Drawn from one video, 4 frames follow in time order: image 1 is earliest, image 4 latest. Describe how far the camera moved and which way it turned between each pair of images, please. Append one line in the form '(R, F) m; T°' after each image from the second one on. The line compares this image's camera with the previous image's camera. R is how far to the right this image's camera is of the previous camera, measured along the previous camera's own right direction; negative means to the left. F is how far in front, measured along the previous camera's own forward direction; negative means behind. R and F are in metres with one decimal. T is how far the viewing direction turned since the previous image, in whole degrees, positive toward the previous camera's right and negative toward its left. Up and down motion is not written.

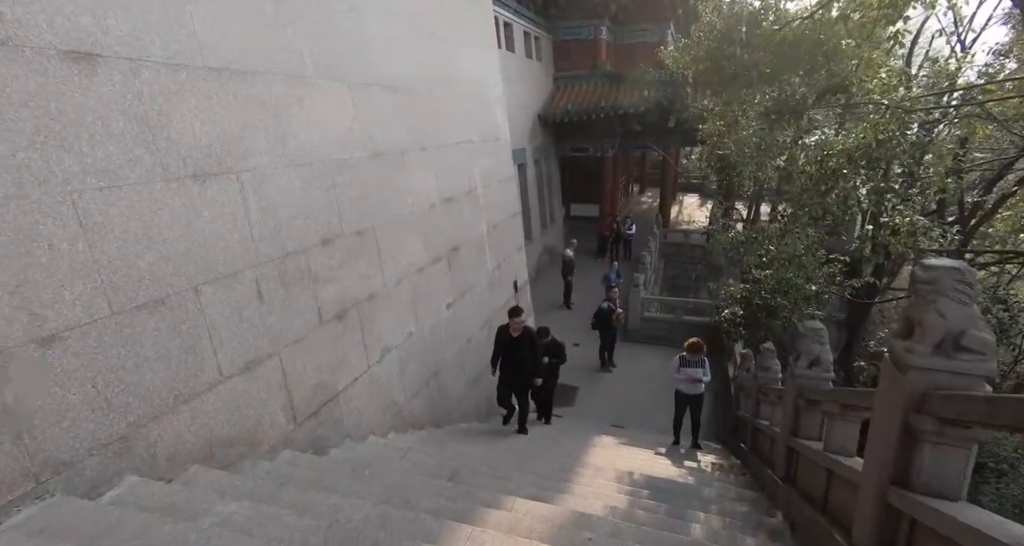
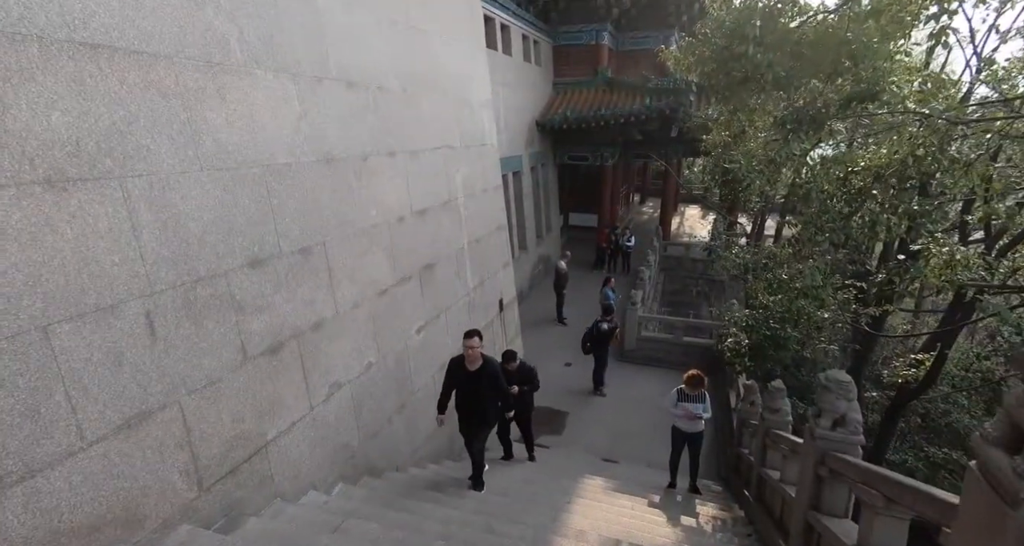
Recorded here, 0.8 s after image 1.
(+0.2, +0.5) m; 0°
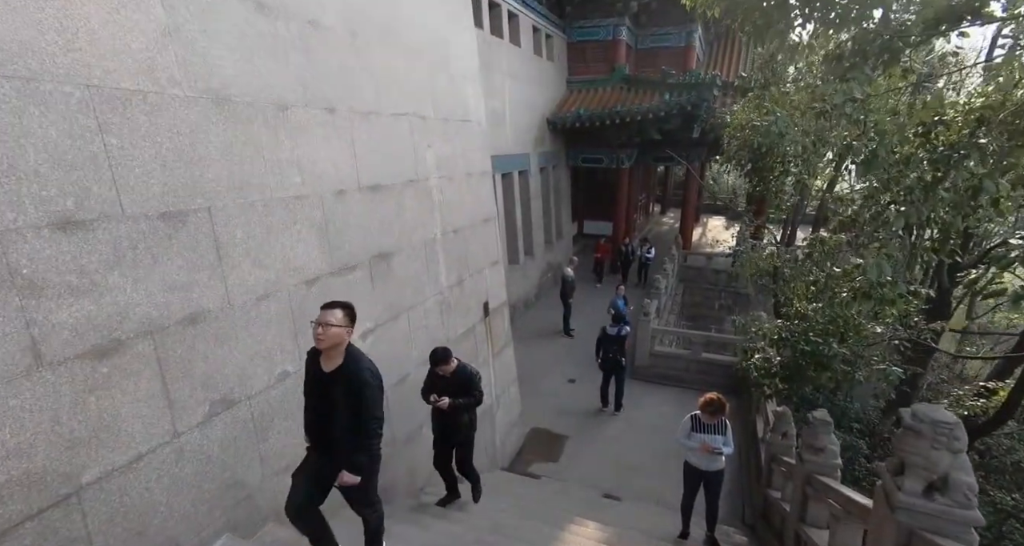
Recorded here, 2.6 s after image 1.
(+0.3, +0.9) m; -2°
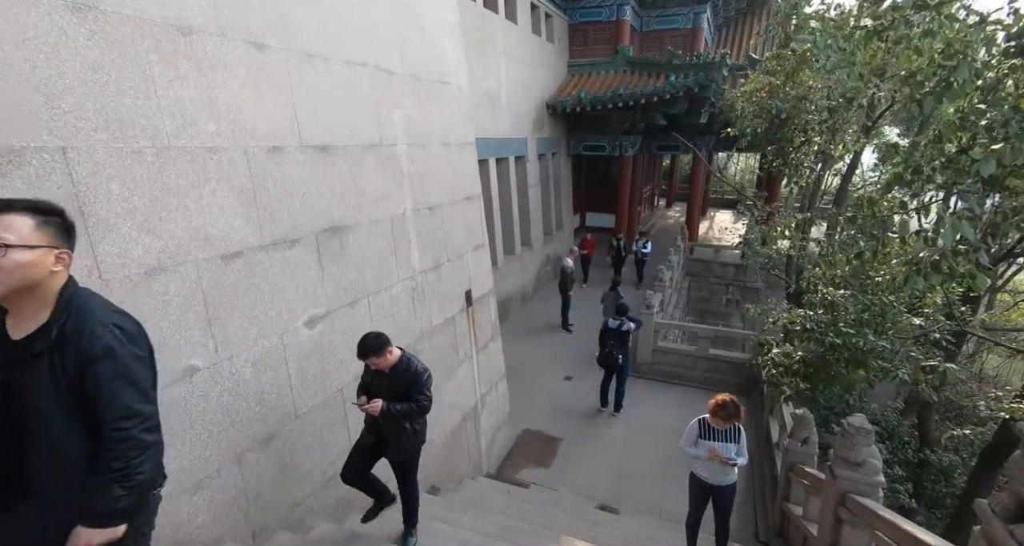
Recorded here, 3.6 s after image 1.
(+0.2, +0.6) m; -1°
